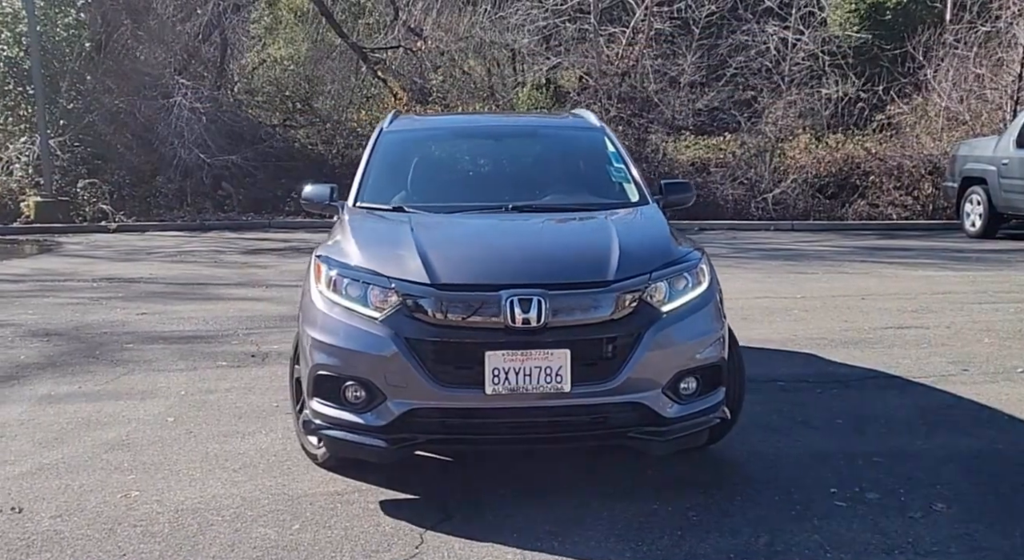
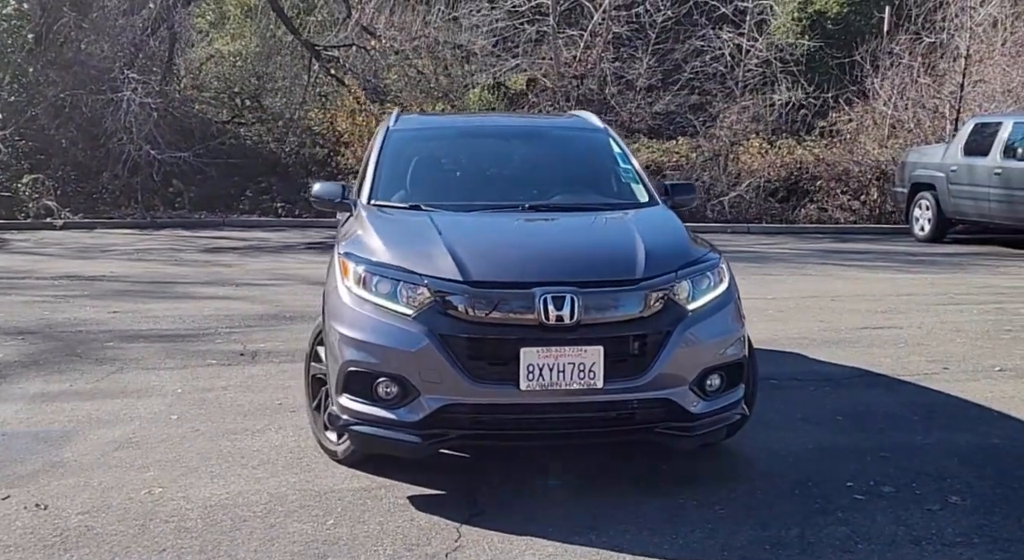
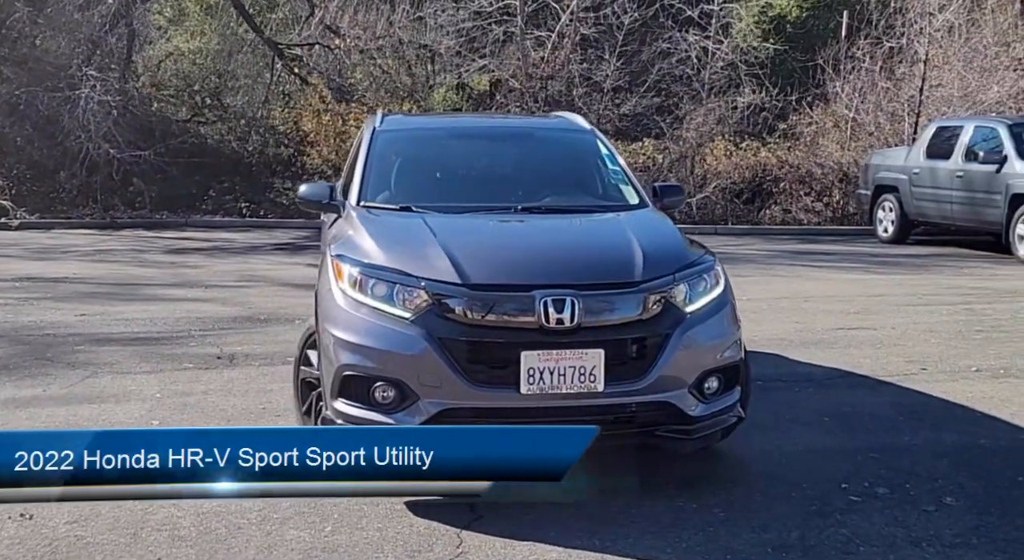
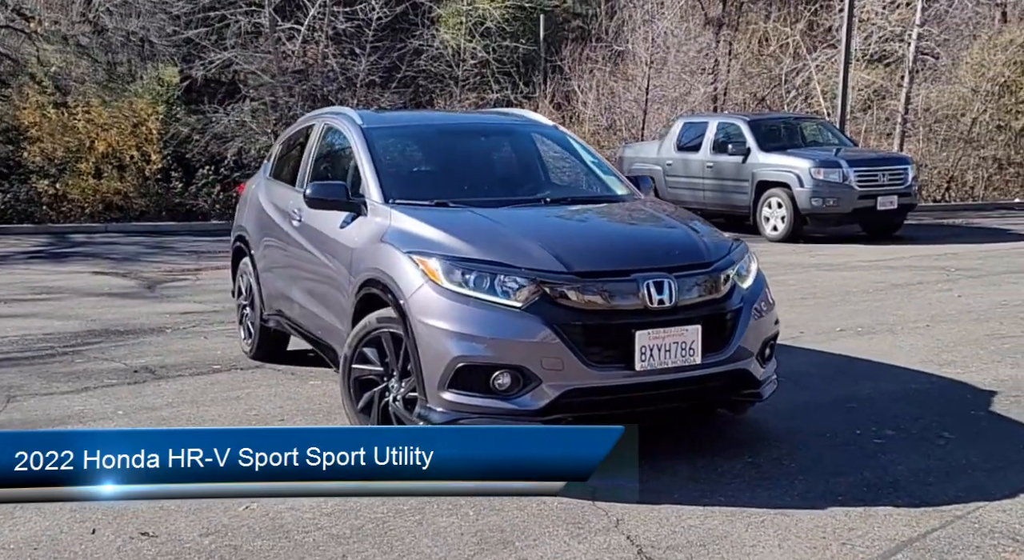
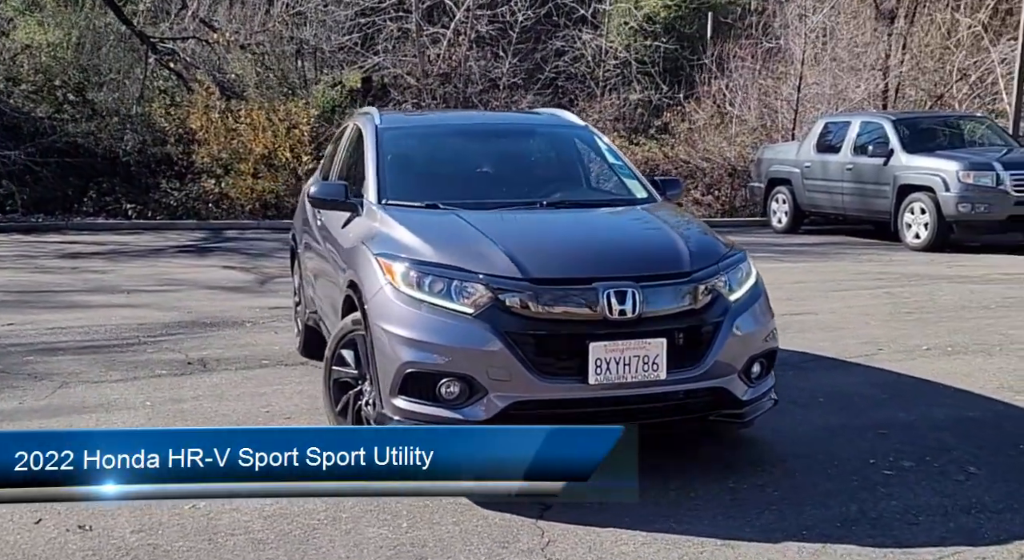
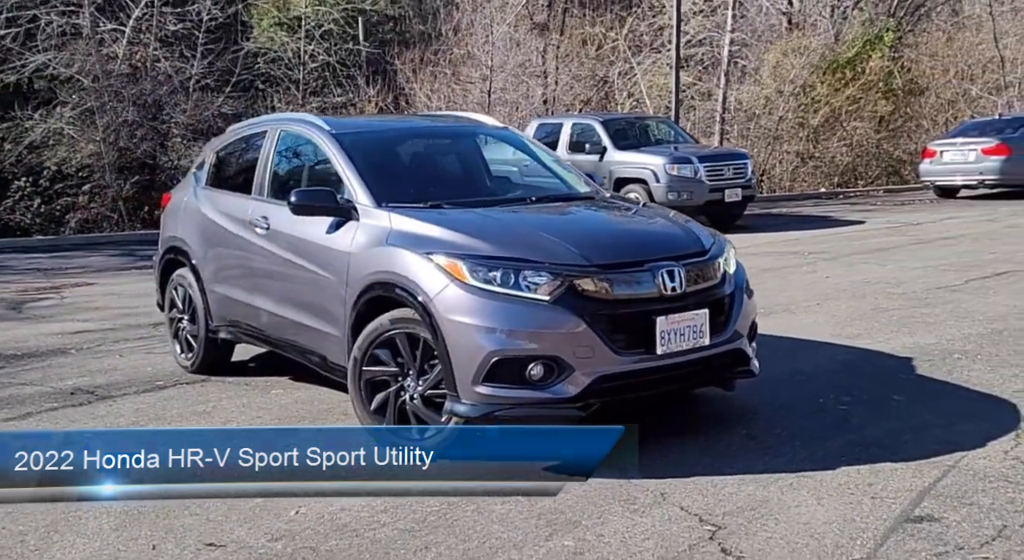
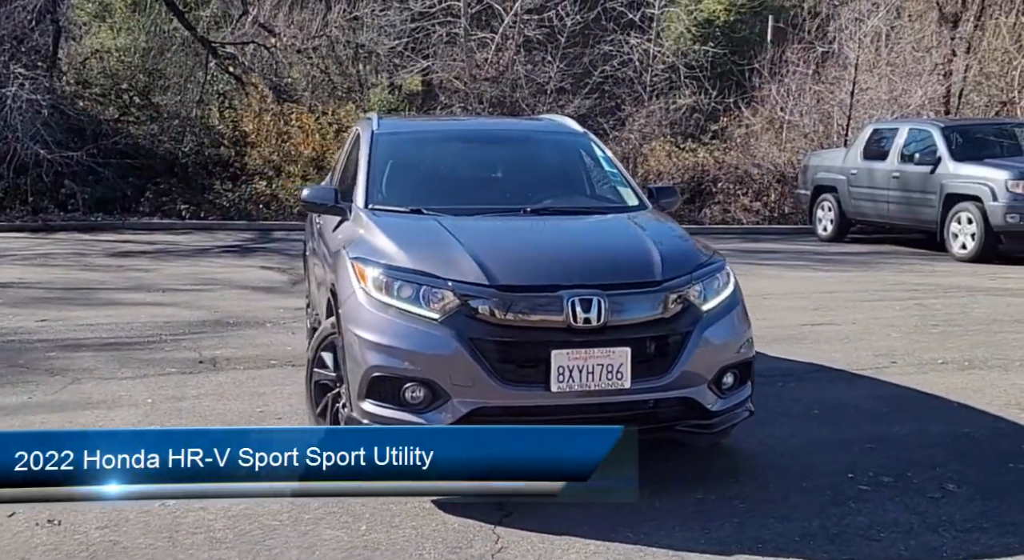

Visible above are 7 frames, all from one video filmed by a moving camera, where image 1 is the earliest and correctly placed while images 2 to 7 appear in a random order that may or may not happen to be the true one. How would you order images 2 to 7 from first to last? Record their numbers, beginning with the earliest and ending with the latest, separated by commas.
2, 3, 7, 5, 4, 6
